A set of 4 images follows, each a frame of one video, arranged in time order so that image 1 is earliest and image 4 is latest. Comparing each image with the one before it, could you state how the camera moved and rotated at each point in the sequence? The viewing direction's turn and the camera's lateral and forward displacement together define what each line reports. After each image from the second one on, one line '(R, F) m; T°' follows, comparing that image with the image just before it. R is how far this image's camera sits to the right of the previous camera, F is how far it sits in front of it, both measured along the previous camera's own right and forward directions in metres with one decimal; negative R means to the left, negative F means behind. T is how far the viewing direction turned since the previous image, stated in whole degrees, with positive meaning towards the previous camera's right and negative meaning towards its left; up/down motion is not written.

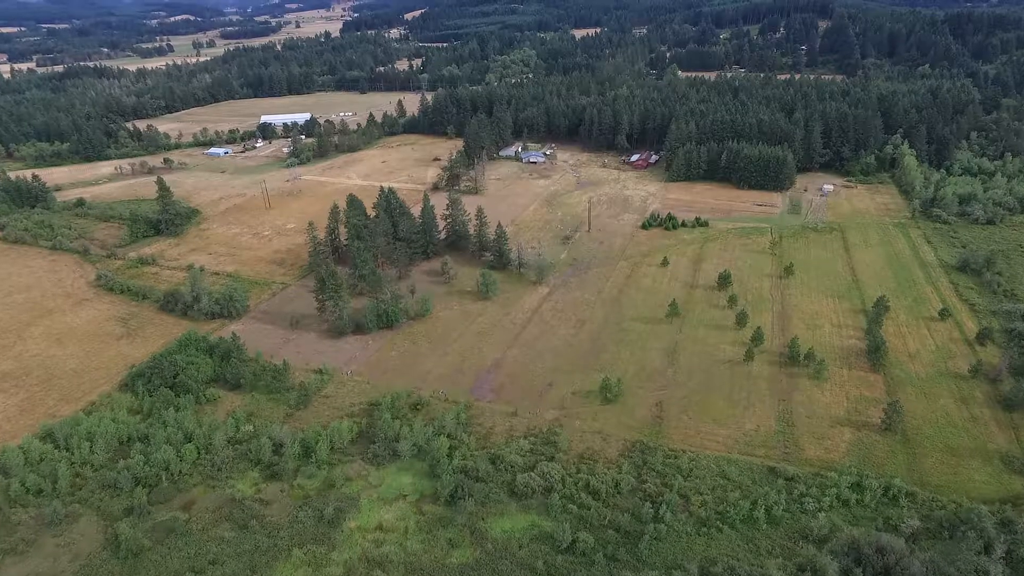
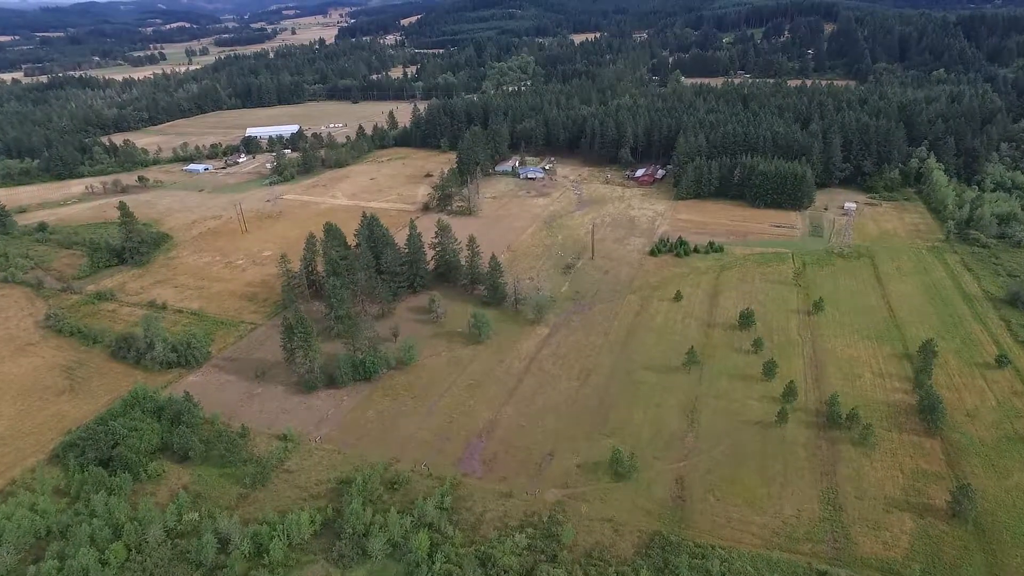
(+0.3, +5.0) m; 0°
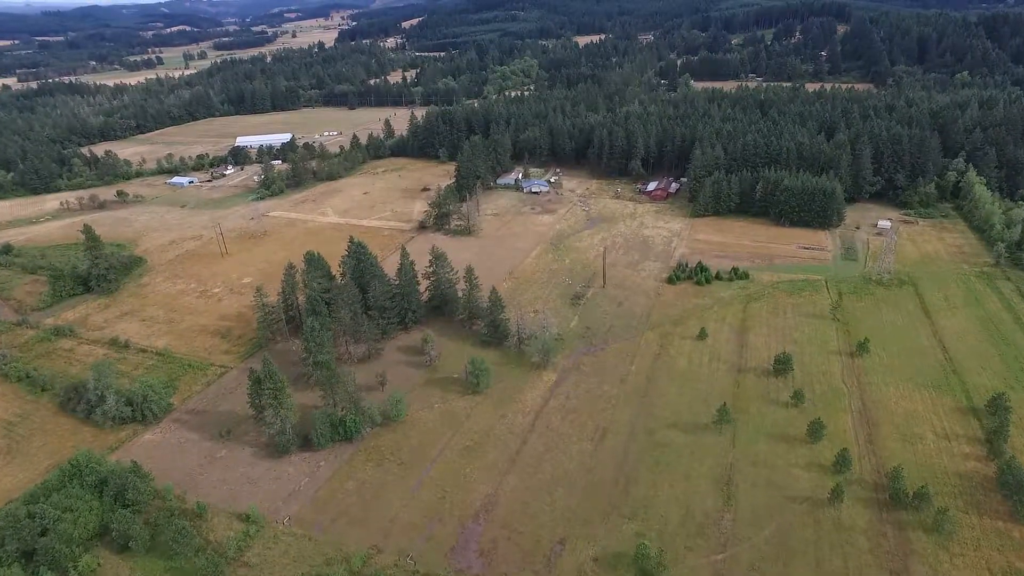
(0.0, +4.8) m; 0°
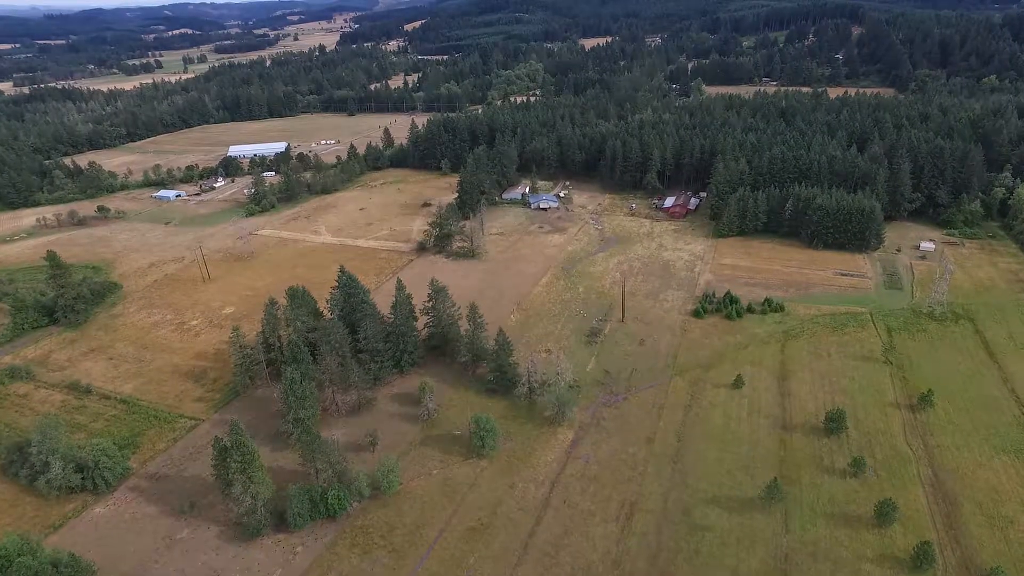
(-0.3, +4.6) m; 0°
